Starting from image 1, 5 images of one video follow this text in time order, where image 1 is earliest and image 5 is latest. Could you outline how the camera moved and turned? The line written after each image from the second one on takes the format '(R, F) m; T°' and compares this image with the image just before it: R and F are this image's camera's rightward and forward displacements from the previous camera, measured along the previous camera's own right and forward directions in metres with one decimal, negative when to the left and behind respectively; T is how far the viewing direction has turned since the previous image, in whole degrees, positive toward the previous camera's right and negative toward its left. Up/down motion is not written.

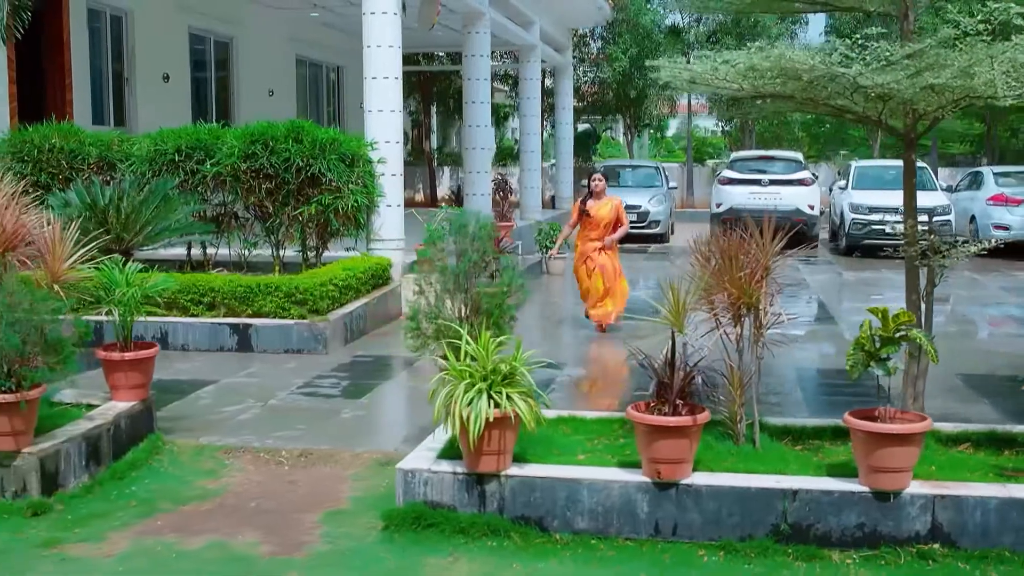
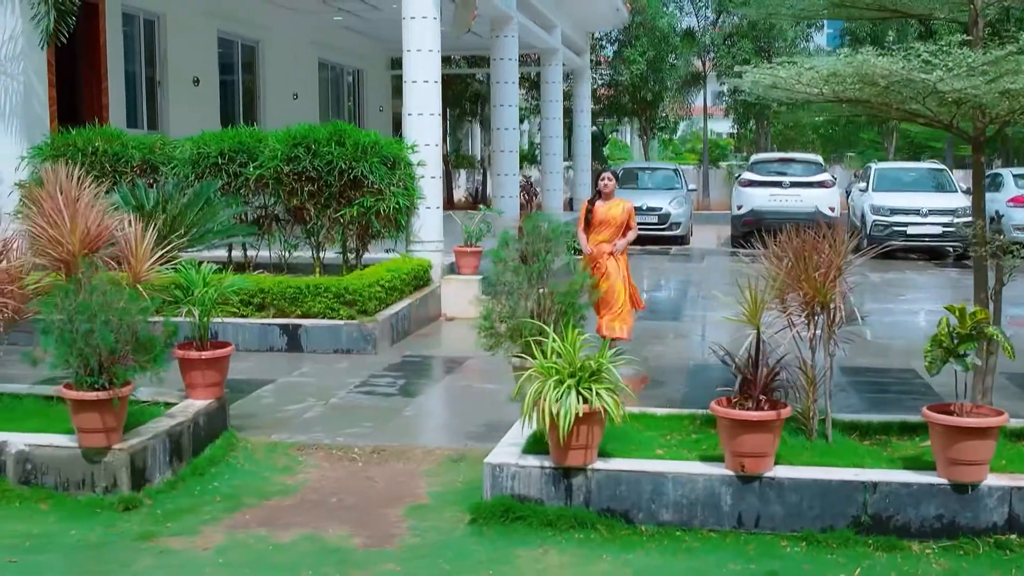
(-0.4, -0.1) m; 0°
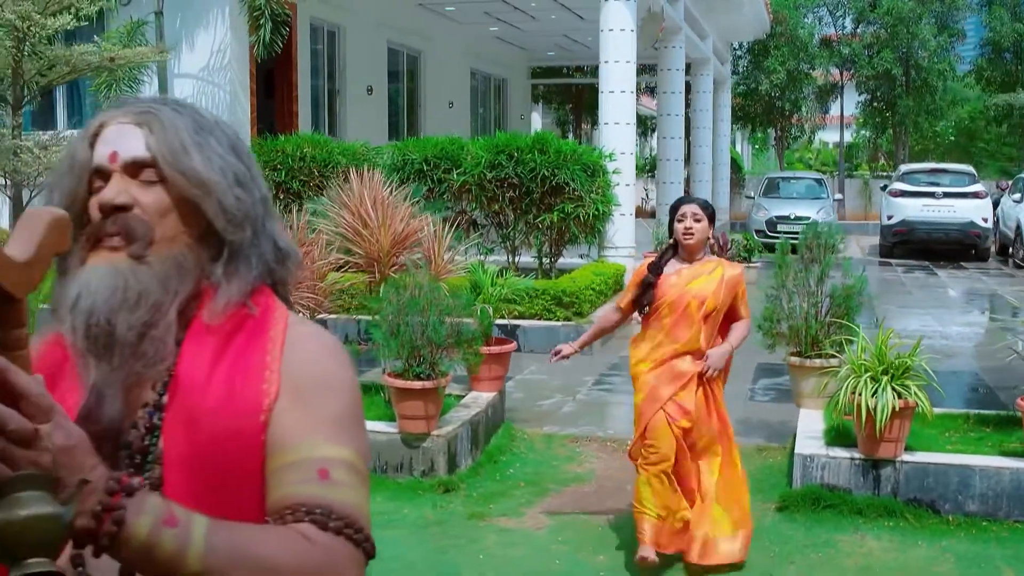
(-1.0, -0.4) m; -3°
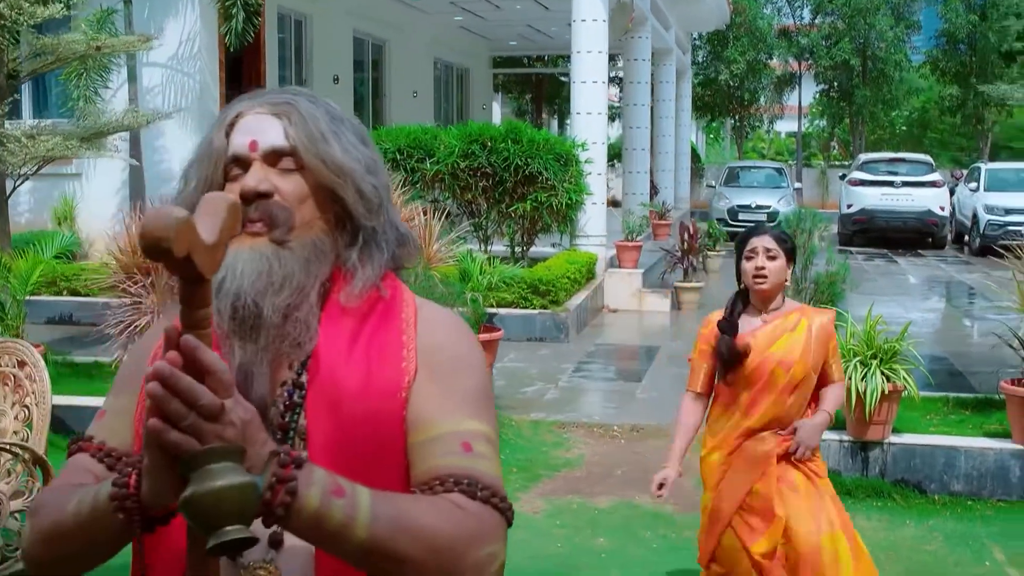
(-0.2, -0.1) m; +2°
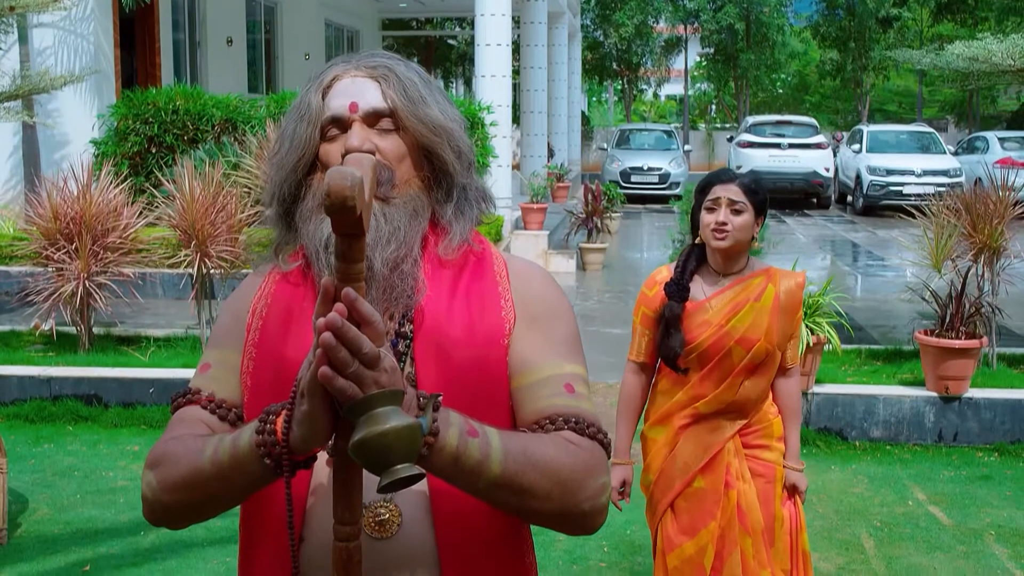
(-0.3, -0.1) m; +6°
